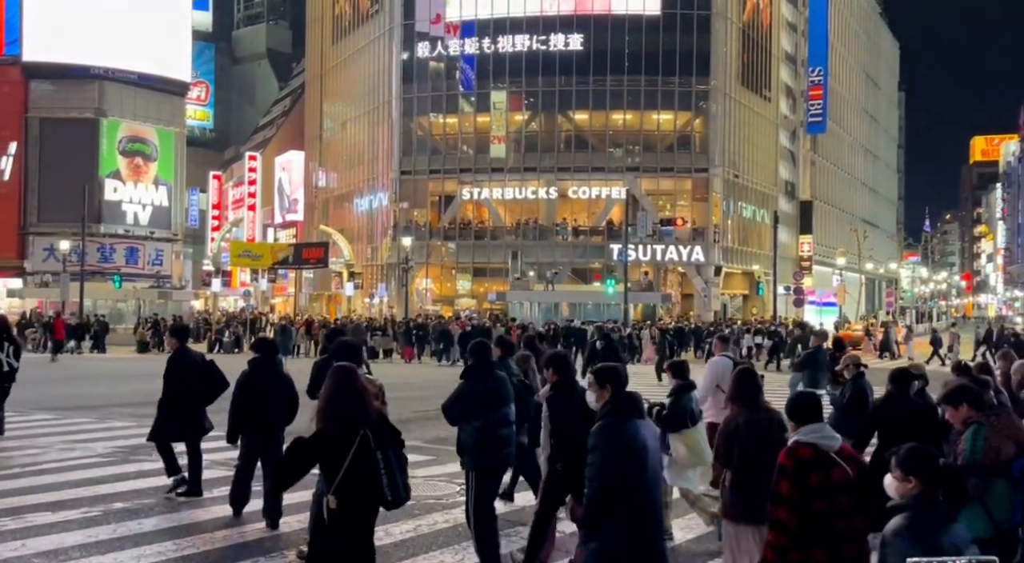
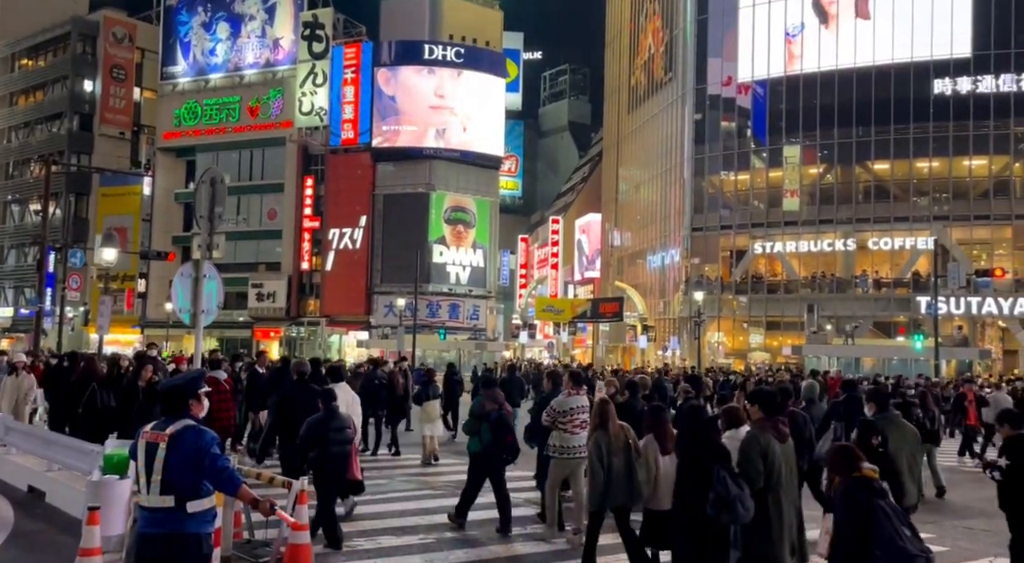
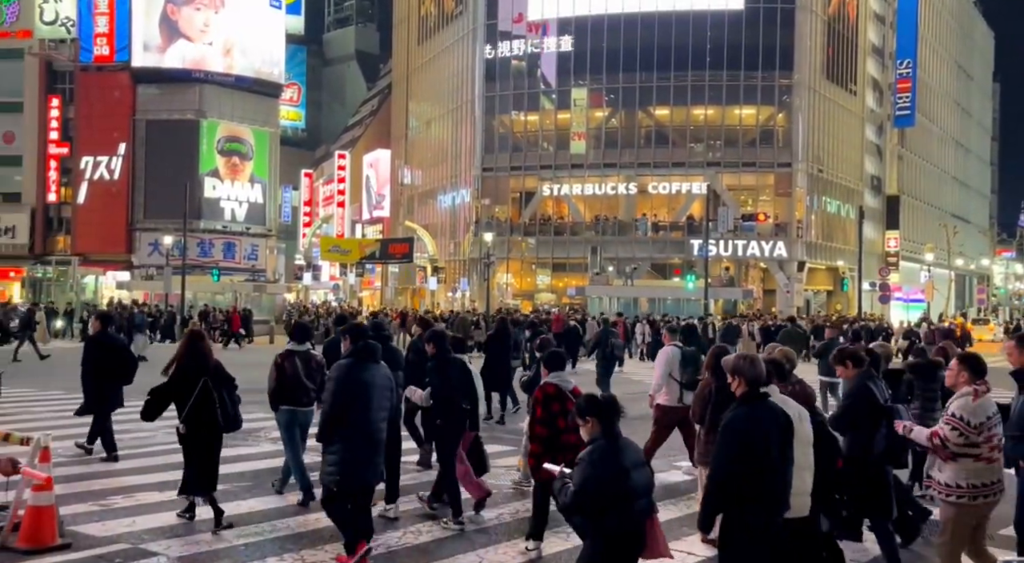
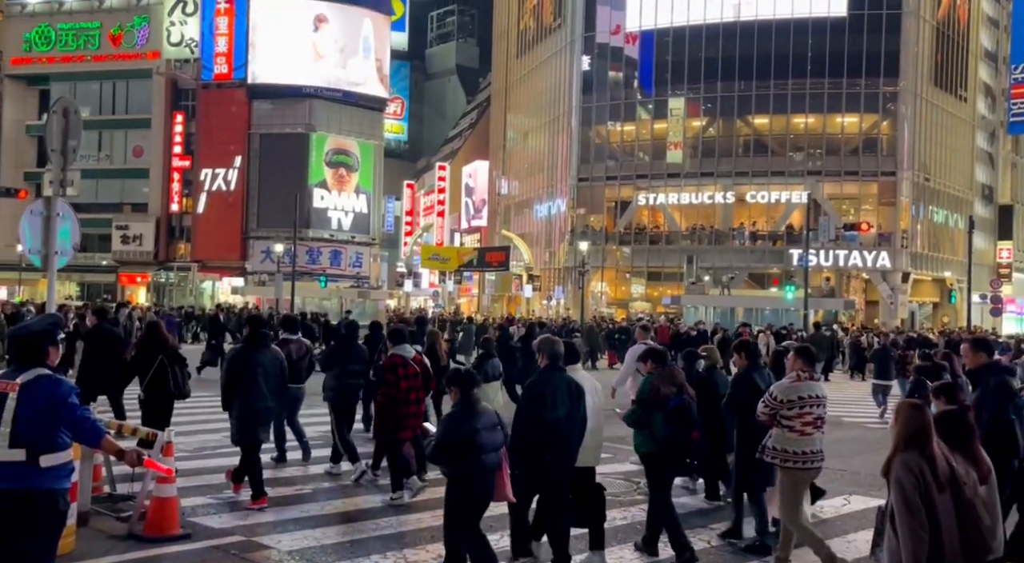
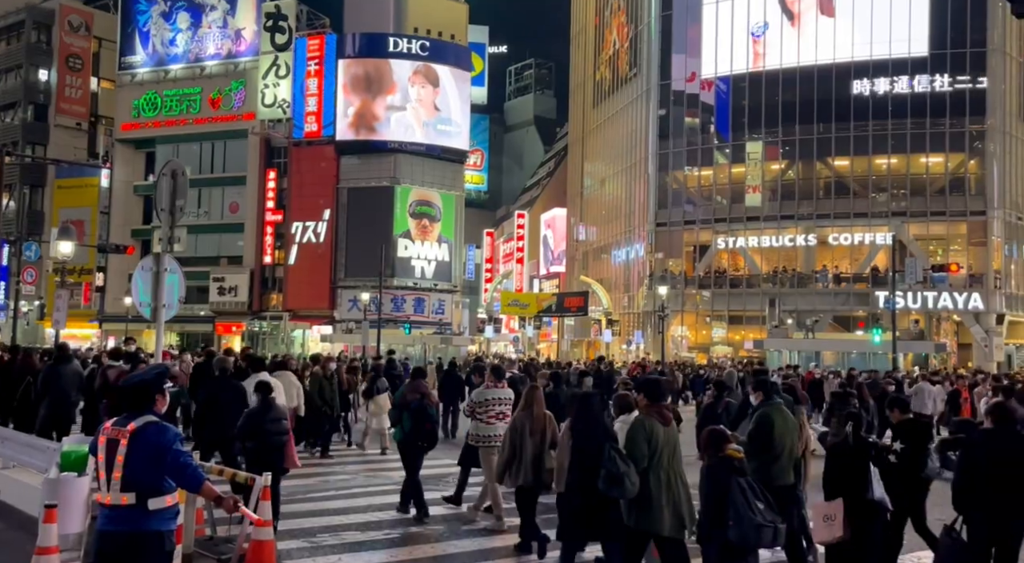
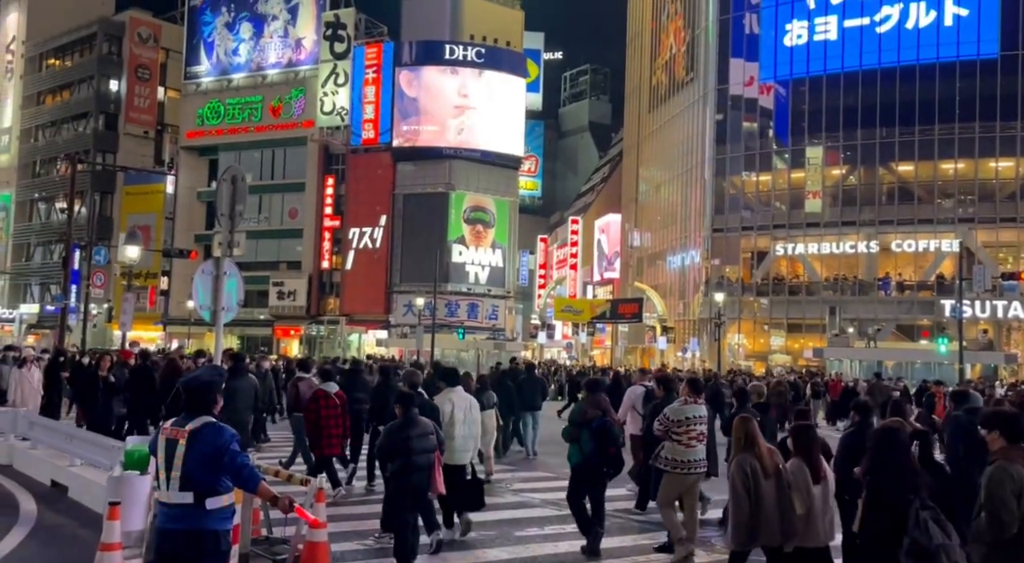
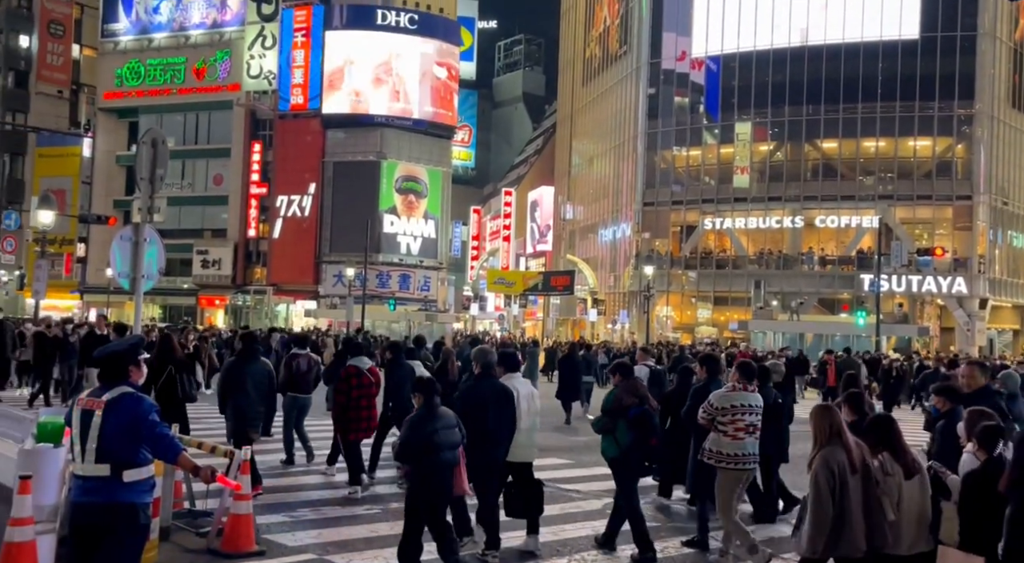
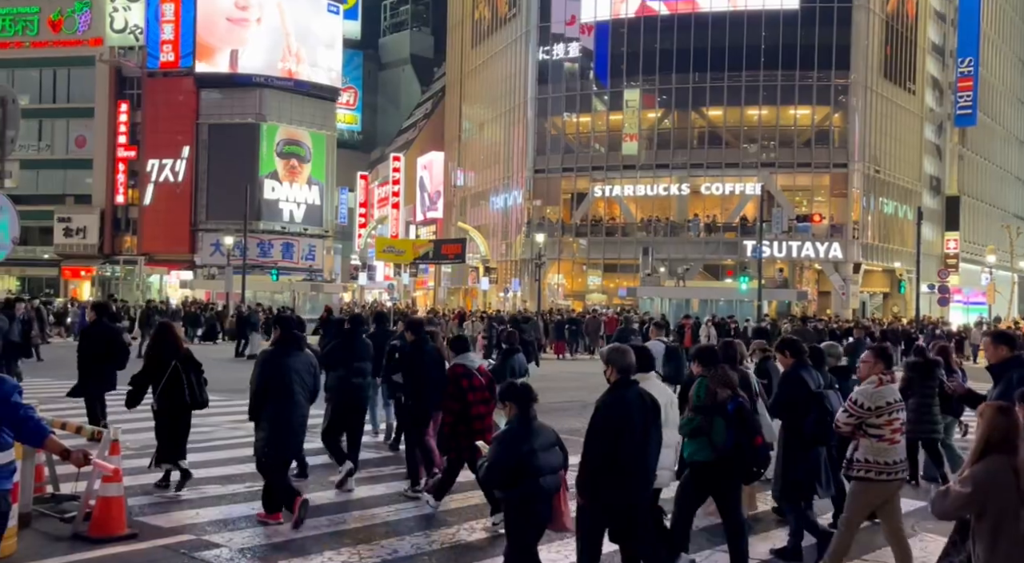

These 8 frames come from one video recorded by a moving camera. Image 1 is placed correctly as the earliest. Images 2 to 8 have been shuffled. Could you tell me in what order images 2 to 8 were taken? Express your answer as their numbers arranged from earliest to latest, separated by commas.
3, 8, 4, 7, 6, 2, 5
